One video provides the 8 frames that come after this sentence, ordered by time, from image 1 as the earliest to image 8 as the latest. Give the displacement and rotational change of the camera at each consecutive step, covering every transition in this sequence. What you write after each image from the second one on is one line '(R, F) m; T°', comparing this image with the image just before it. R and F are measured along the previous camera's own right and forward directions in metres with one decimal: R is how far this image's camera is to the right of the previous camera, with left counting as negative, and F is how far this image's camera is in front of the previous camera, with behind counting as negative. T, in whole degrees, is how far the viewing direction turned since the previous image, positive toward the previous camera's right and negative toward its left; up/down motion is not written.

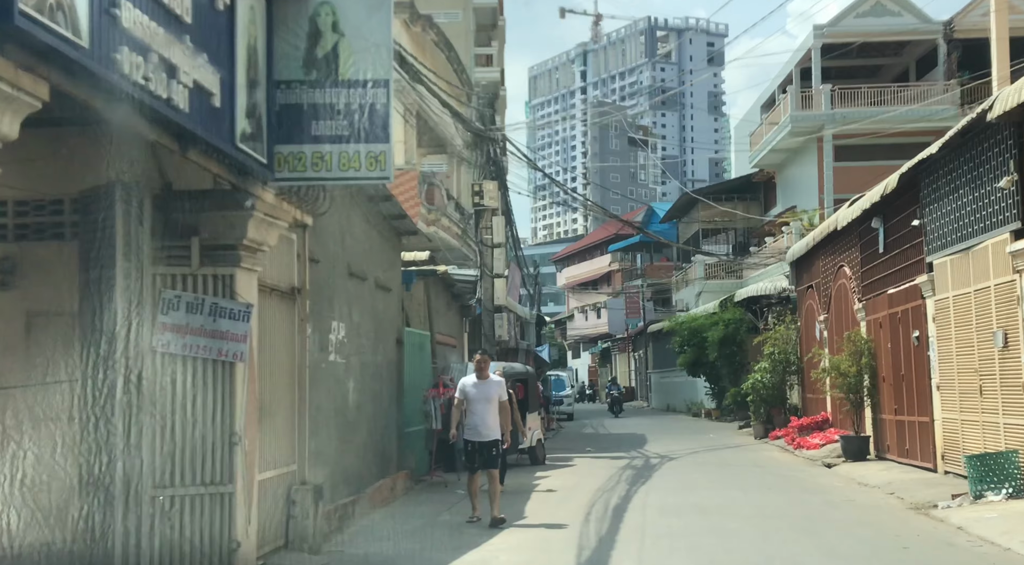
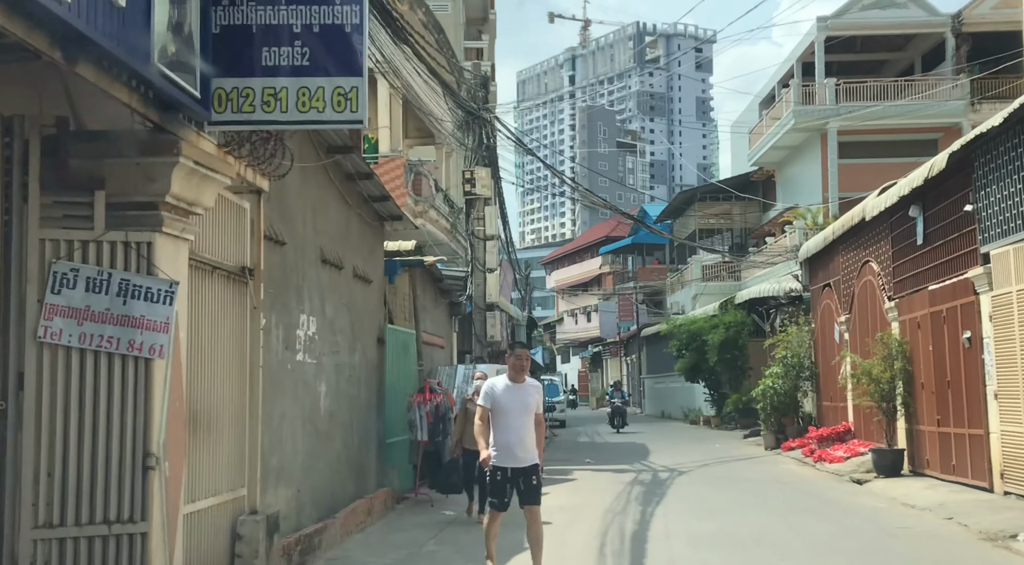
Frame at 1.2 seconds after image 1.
(-0.1, +1.7) m; +1°
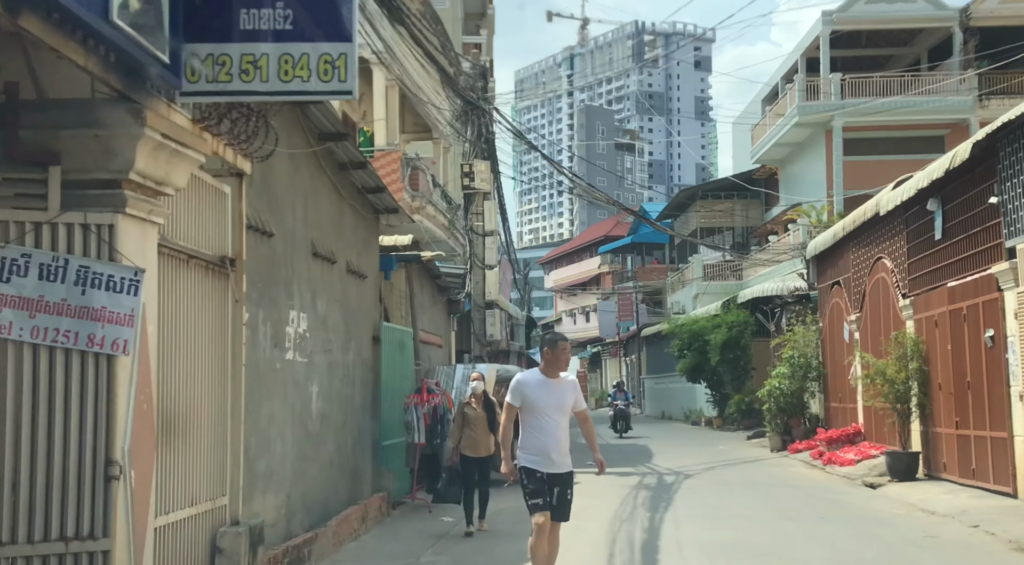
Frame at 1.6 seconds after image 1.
(0.0, +0.6) m; 0°
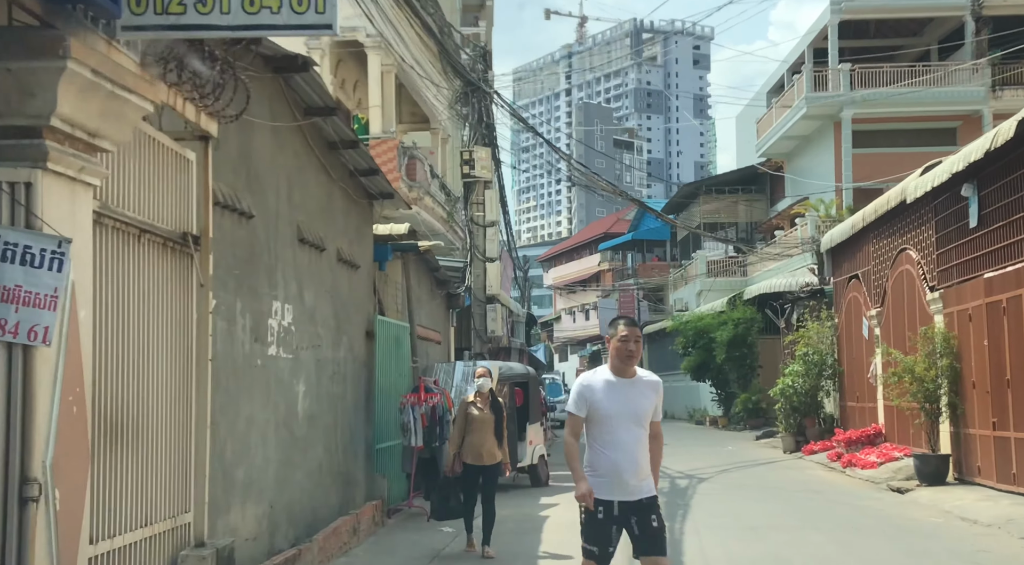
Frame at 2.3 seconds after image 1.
(-0.1, +0.9) m; 0°
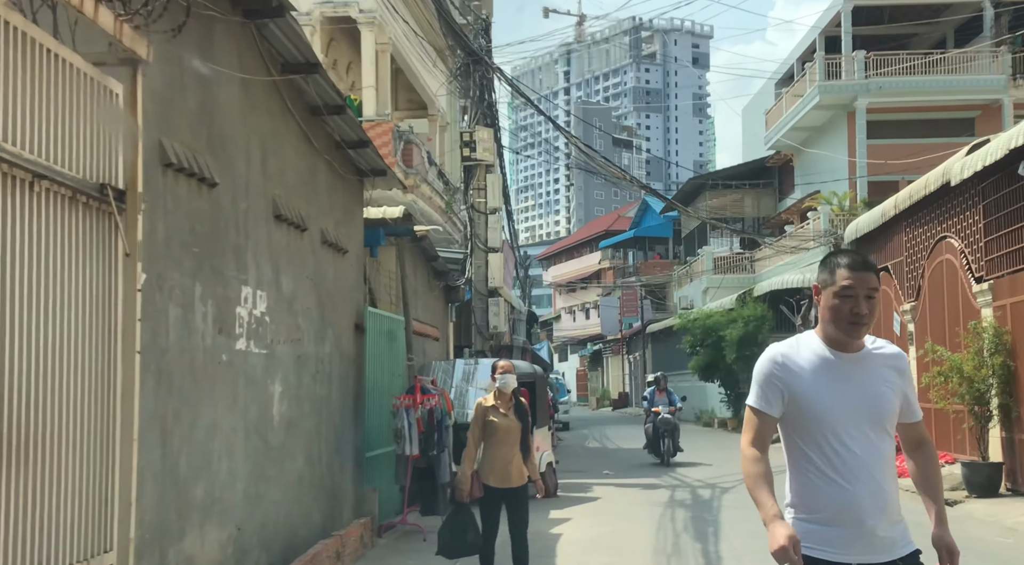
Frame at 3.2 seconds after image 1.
(-0.1, +1.3) m; 0°
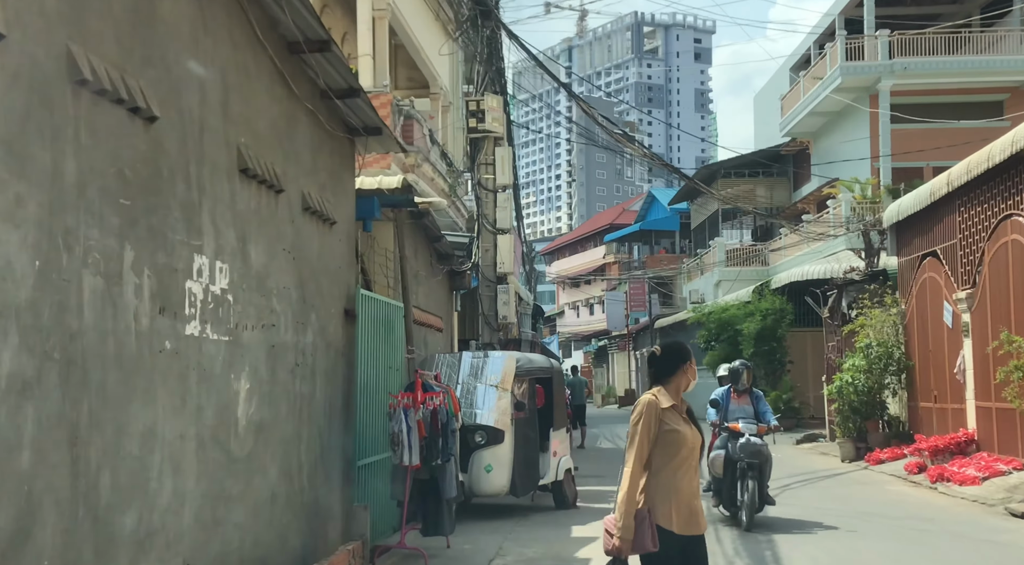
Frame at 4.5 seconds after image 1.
(-0.1, +1.6) m; 0°
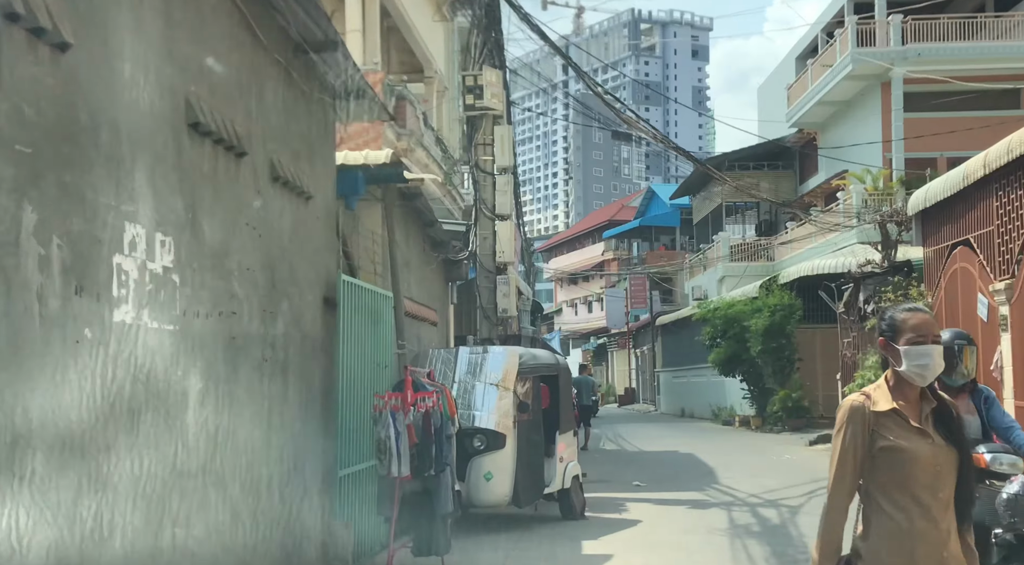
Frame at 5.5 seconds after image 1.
(0.0, +1.1) m; 0°
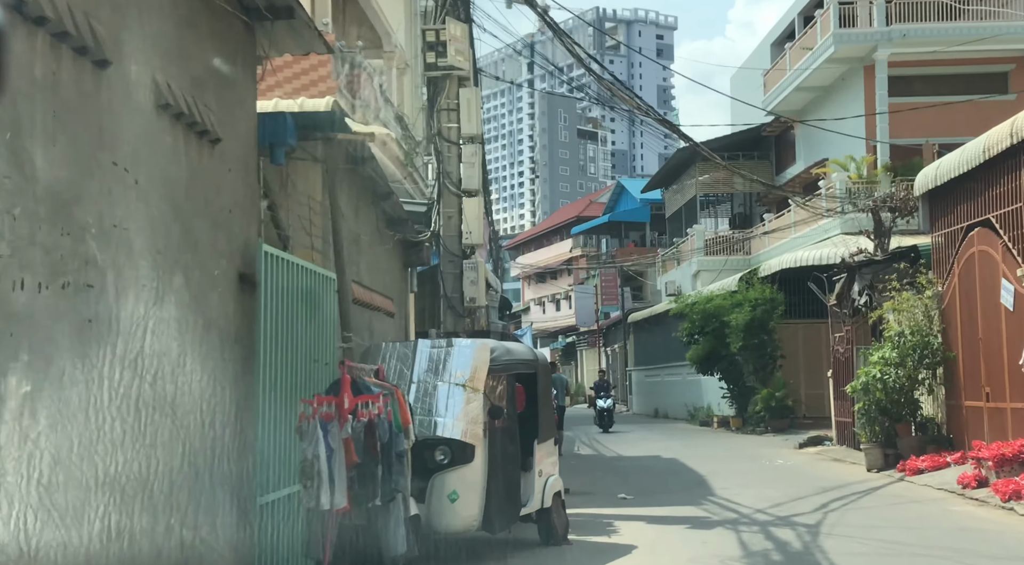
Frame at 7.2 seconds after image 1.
(0.0, +1.7) m; +2°
